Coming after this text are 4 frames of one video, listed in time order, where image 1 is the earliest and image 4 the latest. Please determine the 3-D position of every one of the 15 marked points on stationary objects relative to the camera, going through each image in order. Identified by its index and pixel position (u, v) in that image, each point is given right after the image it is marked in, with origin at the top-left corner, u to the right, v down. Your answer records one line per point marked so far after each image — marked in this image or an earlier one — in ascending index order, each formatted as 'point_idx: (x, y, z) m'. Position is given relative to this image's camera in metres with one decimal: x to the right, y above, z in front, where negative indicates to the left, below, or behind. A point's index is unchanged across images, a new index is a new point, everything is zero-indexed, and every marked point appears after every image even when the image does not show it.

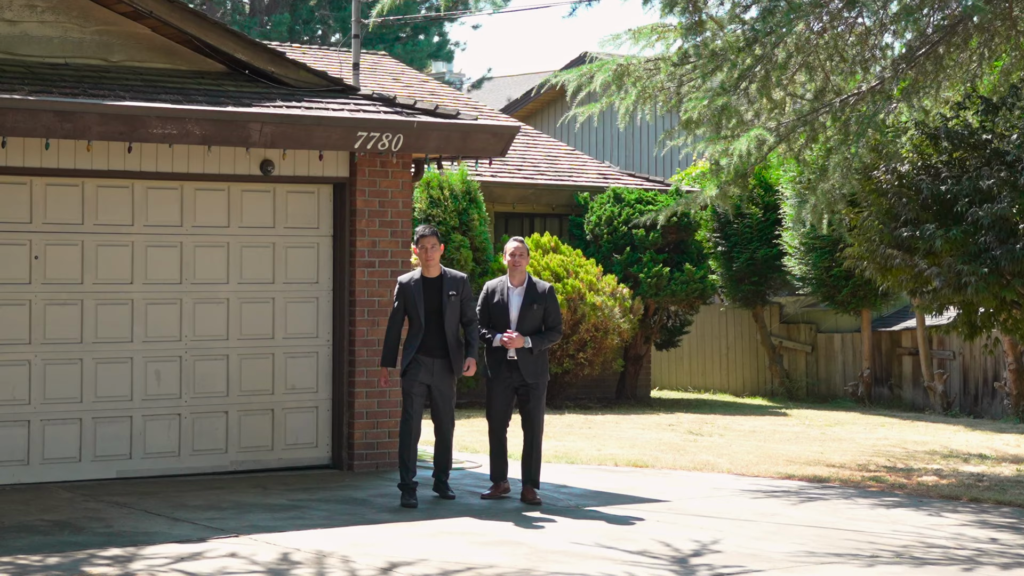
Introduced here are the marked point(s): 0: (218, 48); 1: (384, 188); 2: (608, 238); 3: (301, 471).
0: (-1.5, +1.2, +10.5) m
1: (-0.7, +0.5, +10.6) m
2: (+0.7, +0.4, +17.3) m
3: (-1.1, -1.0, +10.6) m
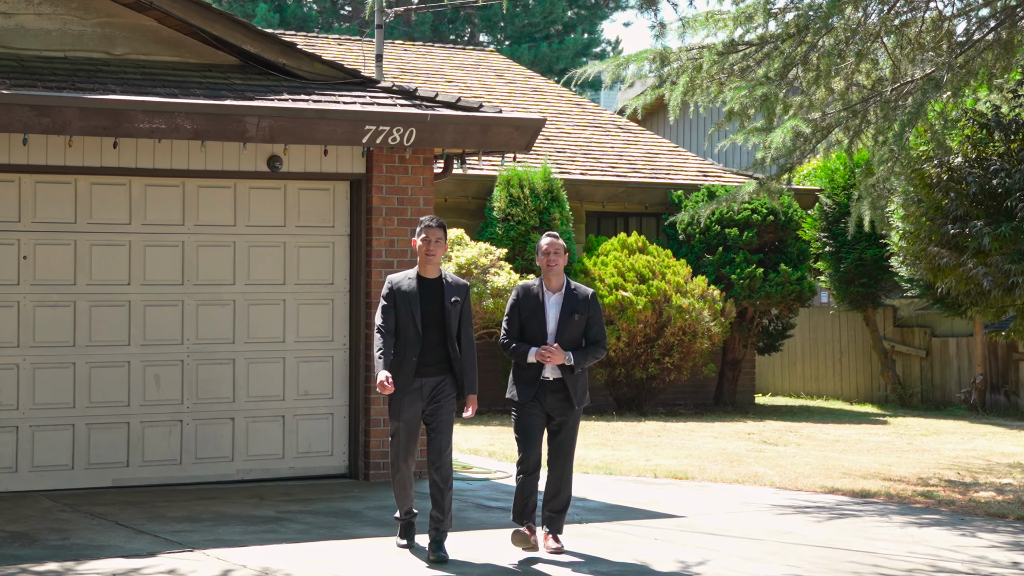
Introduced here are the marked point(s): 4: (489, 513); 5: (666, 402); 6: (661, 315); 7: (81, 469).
0: (-1.4, +1.2, +10.1) m
1: (-0.5, +0.5, +10.2) m
2: (+1.5, +0.4, +16.6) m
3: (-1.0, -1.0, +10.1) m
4: (-0.1, -1.0, +9.2) m
5: (+1.3, -1.0, +17.2) m
6: (+1.1, -0.2, +15.5) m
7: (-2.0, -0.8, +9.4) m
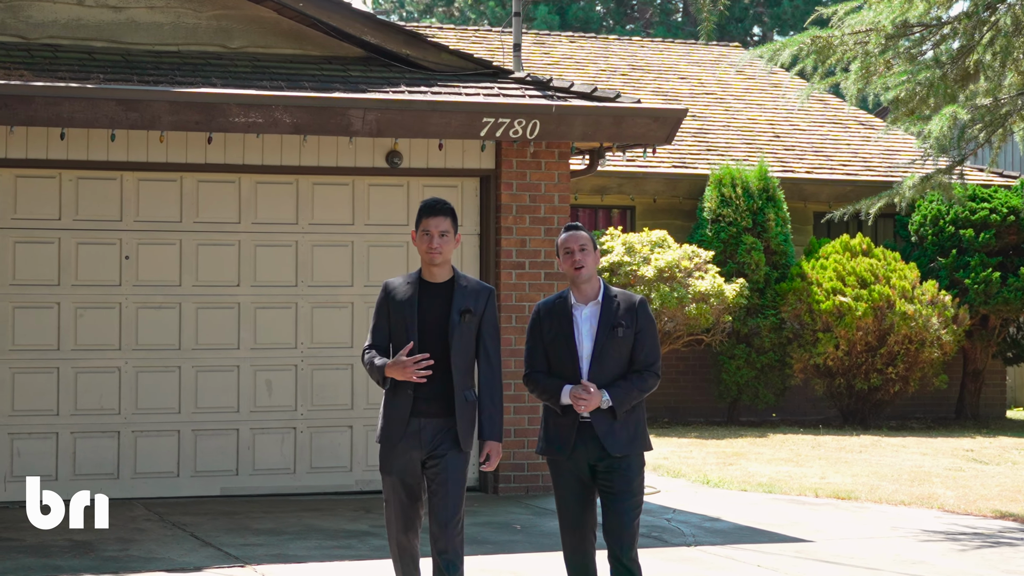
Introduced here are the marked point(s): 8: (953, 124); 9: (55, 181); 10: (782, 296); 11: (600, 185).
0: (-0.8, +1.2, +9.6) m
1: (+0.1, +0.5, +9.6) m
2: (+3.2, +0.4, +15.6) m
3: (-0.3, -1.0, +9.6) m
4: (+0.4, -1.0, +8.5) m
5: (+3.1, -1.0, +16.2) m
6: (+2.6, -0.2, +14.5) m
7: (-1.5, -0.8, +9.1) m
8: (+2.0, +0.8, +9.5) m
9: (-2.0, +0.5, +8.8) m
10: (+2.0, -0.1, +15.4) m
11: (+0.7, +0.8, +15.4) m
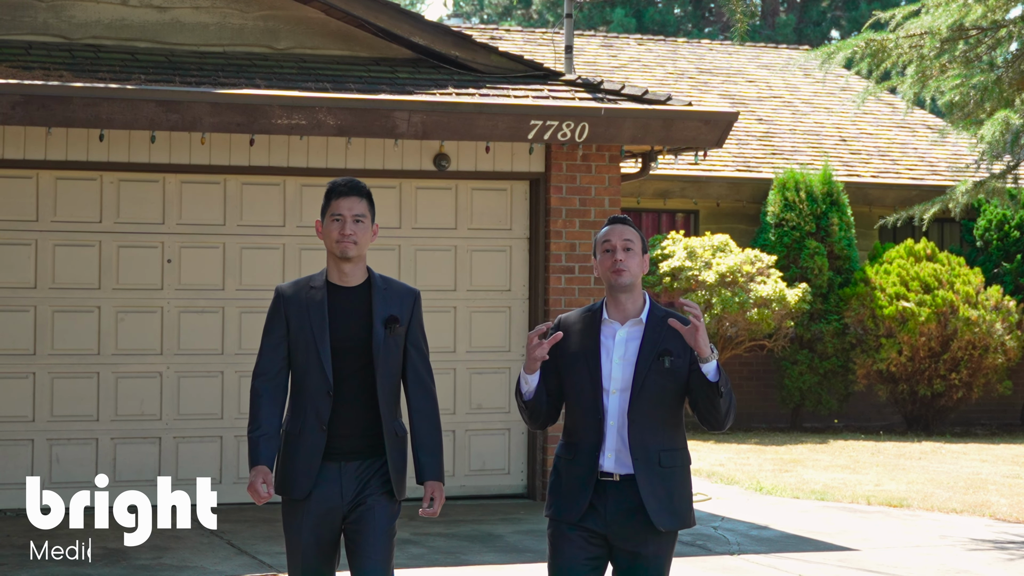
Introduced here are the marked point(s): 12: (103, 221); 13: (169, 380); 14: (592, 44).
0: (-0.5, +1.2, +9.6) m
1: (+0.3, +0.5, +9.4) m
2: (+3.7, +0.3, +15.3) m
3: (-0.1, -1.0, +9.5) m
4: (+0.5, -1.0, +8.4) m
5: (+3.6, -1.0, +15.9) m
6: (+3.1, -0.3, +14.3) m
7: (-1.2, -0.9, +9.0) m
8: (+2.3, +0.7, +9.3) m
9: (-1.8, +0.5, +8.8) m
10: (+2.5, -0.1, +15.2) m
11: (+1.1, +0.7, +15.3) m
12: (-1.8, +0.3, +8.8) m
13: (-1.5, -0.4, +8.9) m
14: (+0.7, +2.1, +17.9) m
